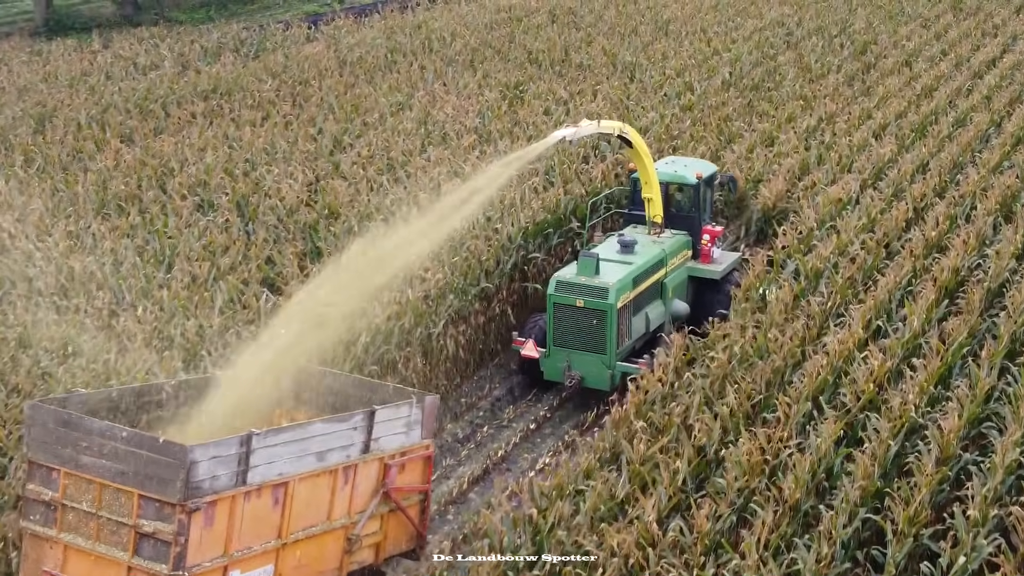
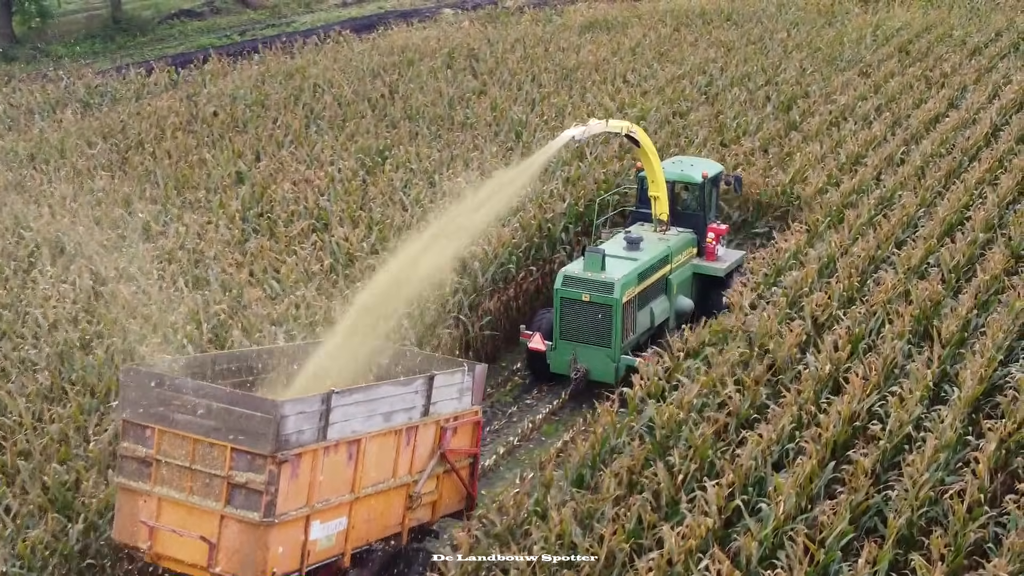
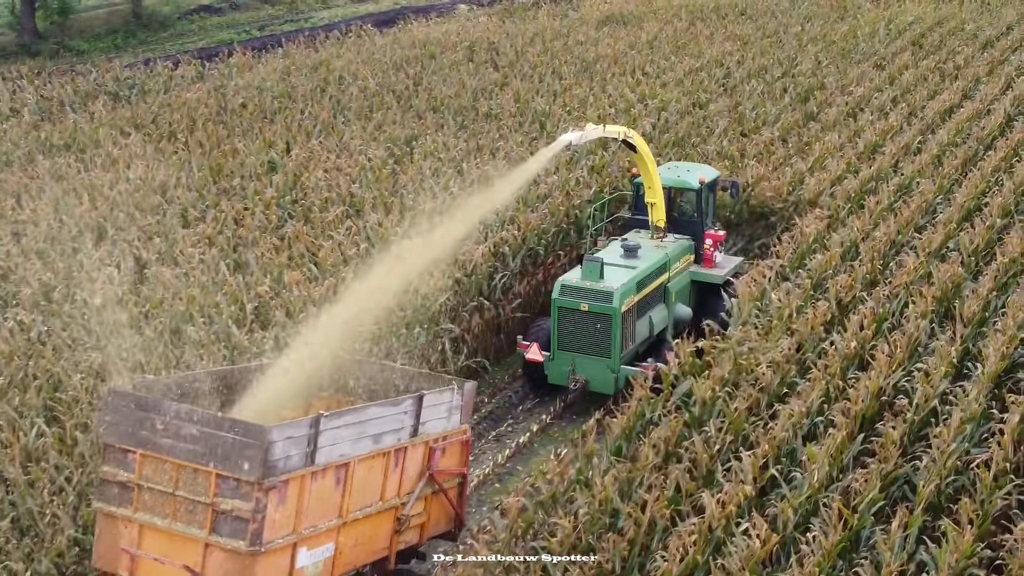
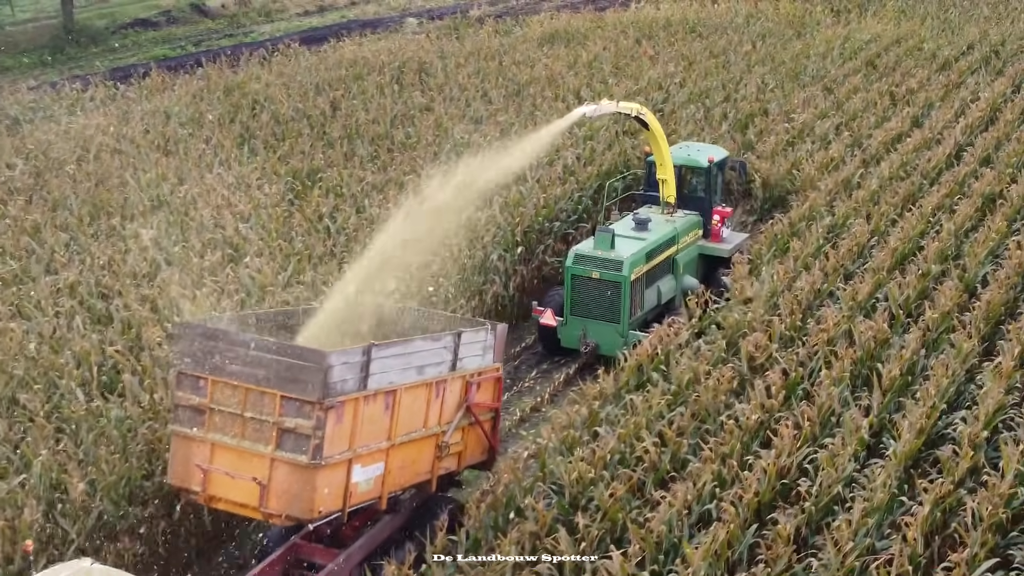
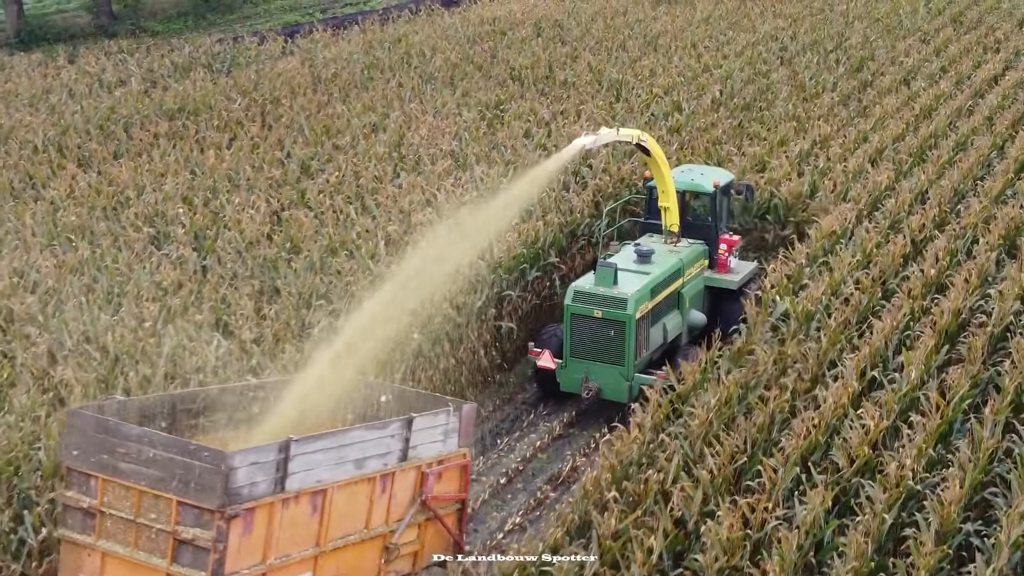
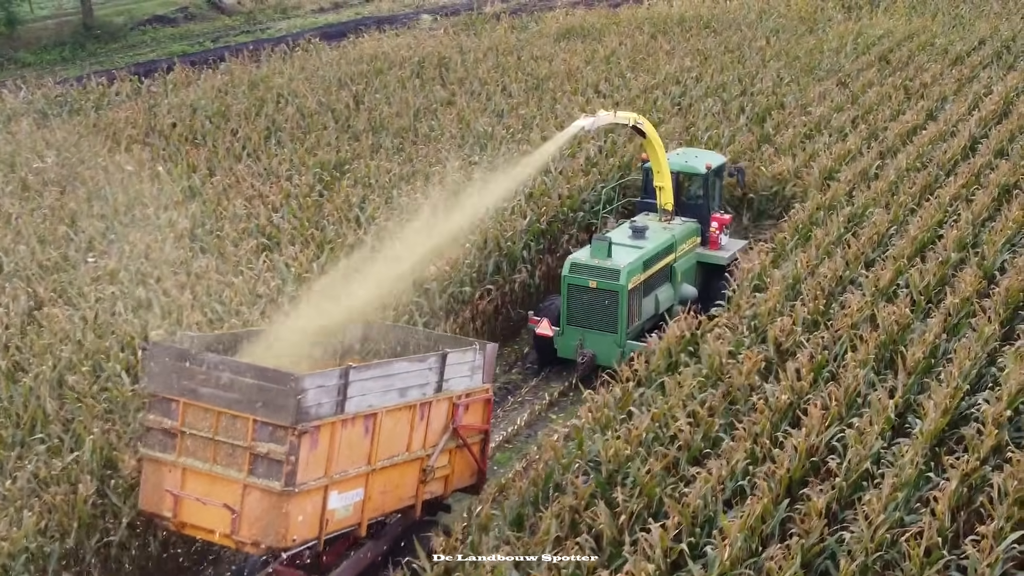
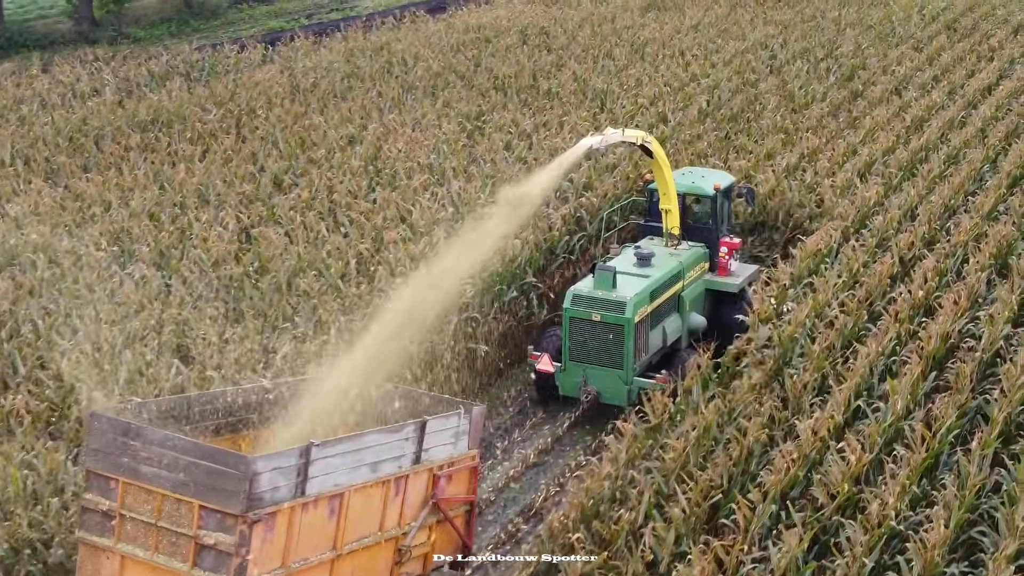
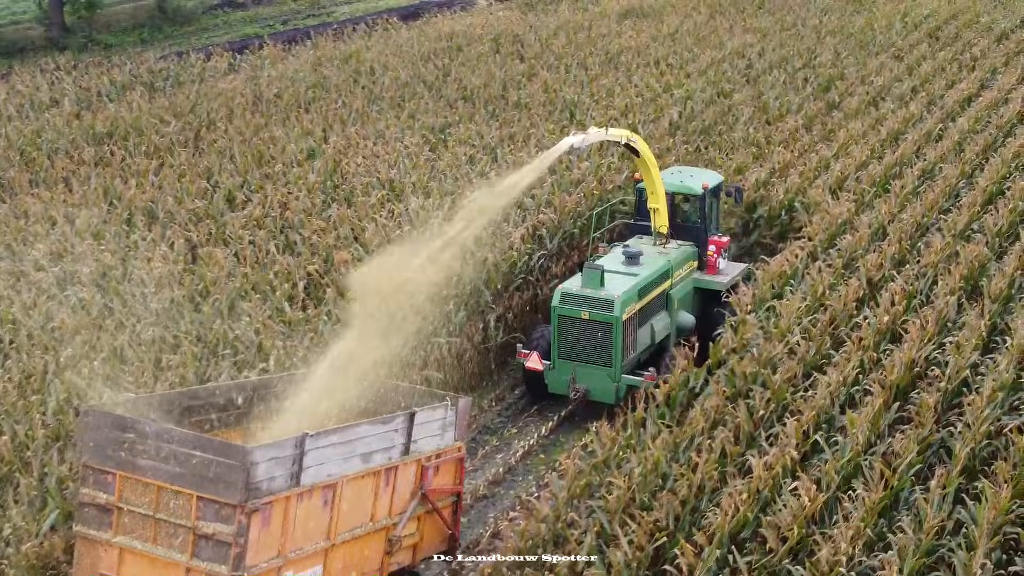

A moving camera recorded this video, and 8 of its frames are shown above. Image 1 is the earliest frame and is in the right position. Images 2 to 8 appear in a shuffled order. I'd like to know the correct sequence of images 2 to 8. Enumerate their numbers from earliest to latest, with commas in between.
5, 7, 8, 3, 2, 6, 4
